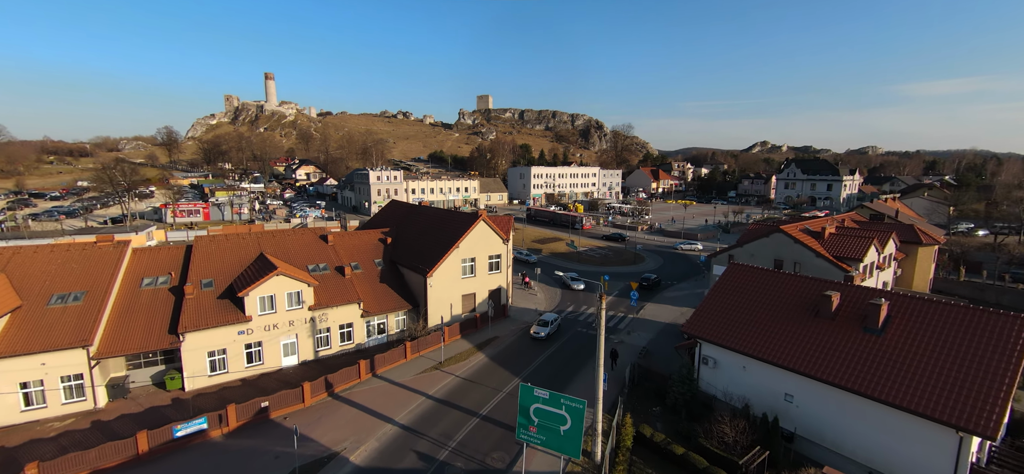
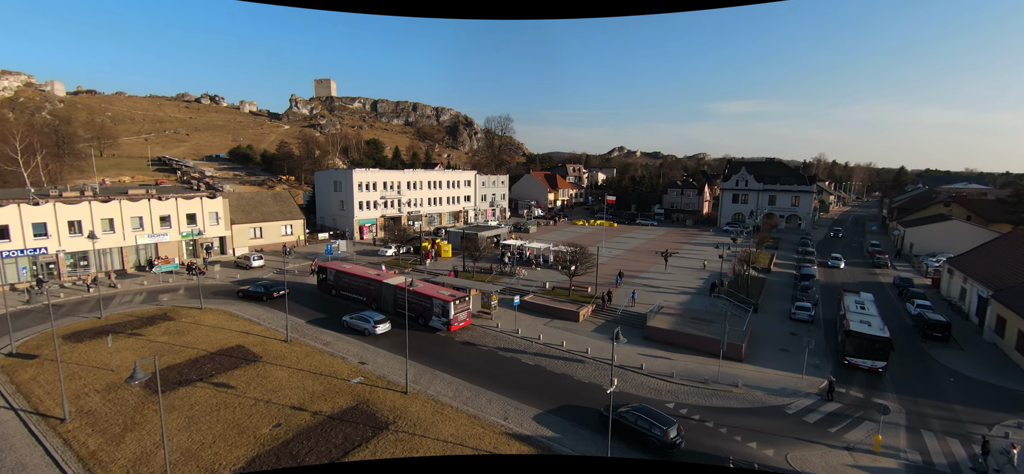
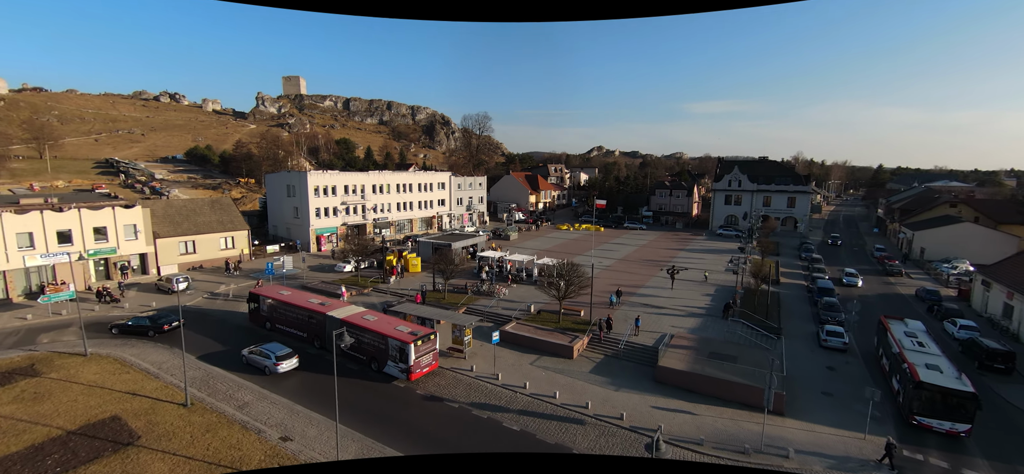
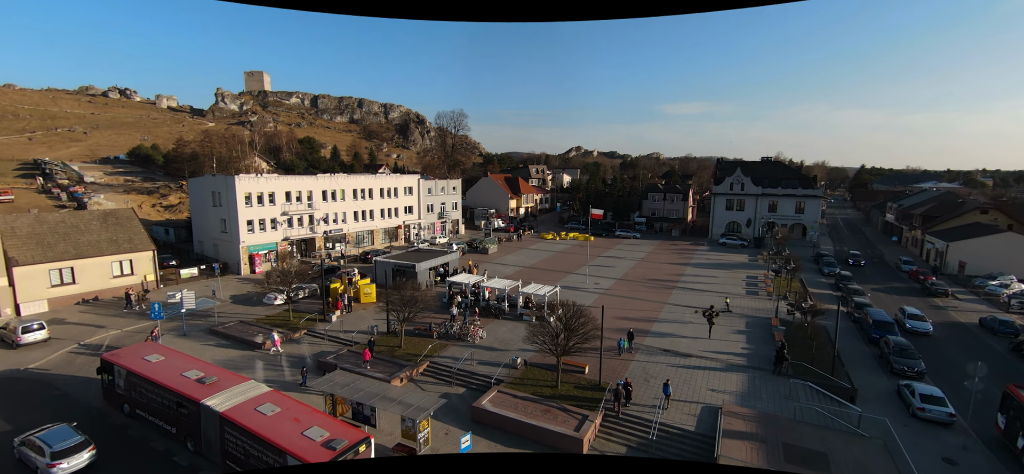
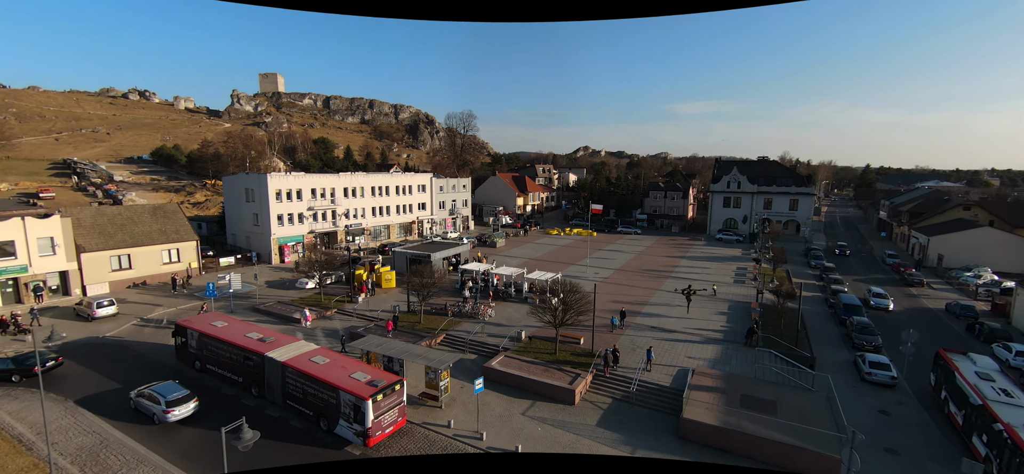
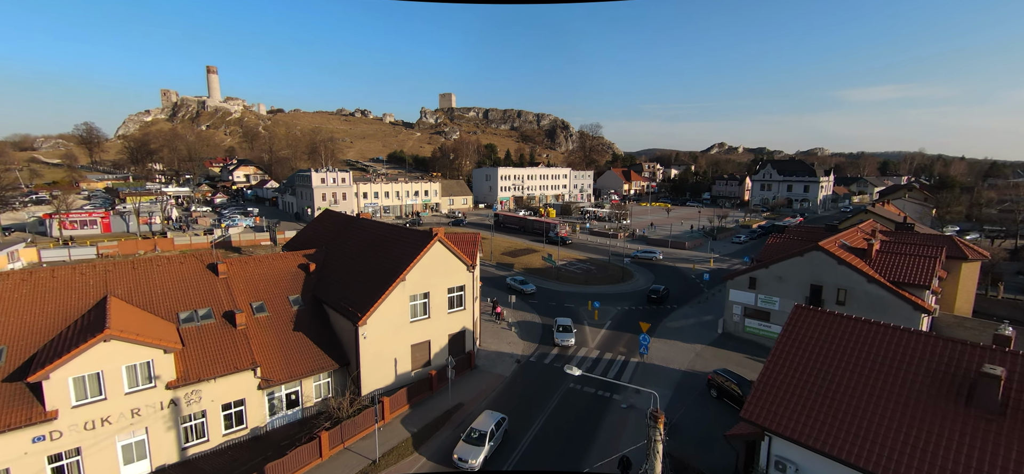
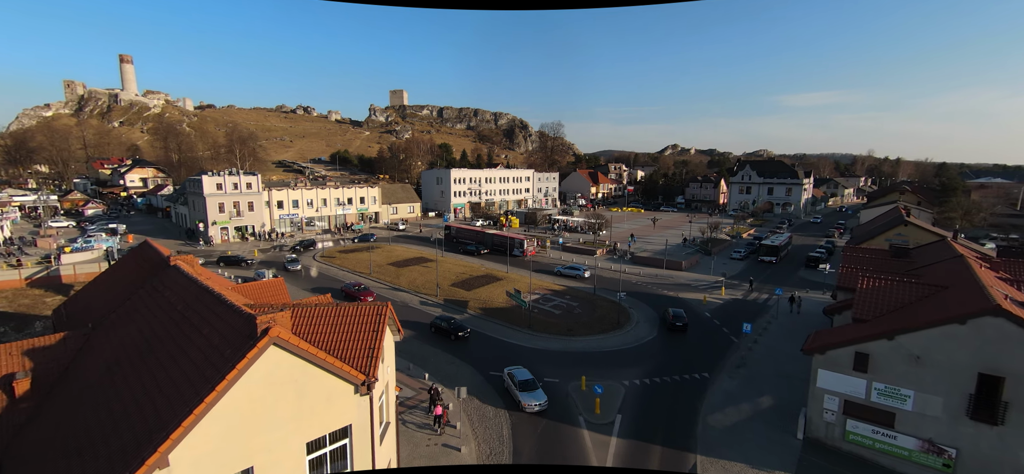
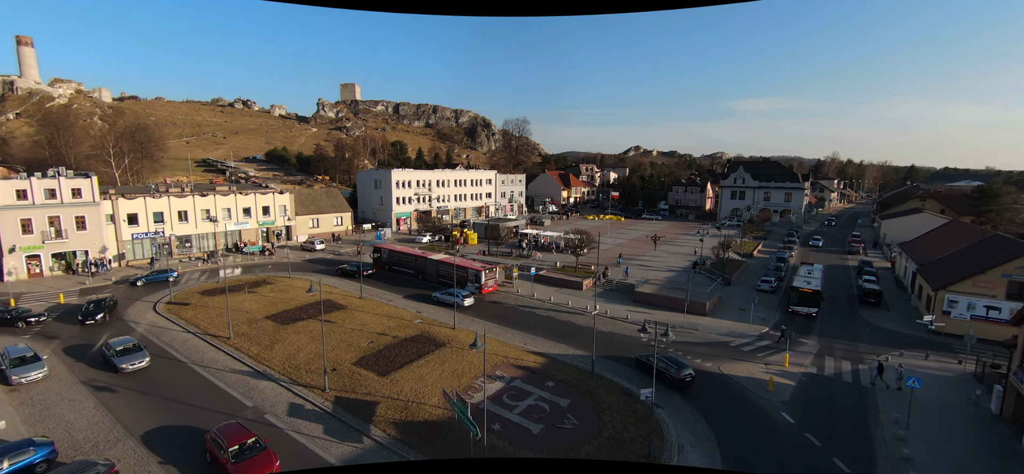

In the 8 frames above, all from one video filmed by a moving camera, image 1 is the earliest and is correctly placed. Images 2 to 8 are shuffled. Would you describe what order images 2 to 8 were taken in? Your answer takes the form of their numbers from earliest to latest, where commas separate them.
6, 7, 8, 2, 3, 5, 4
